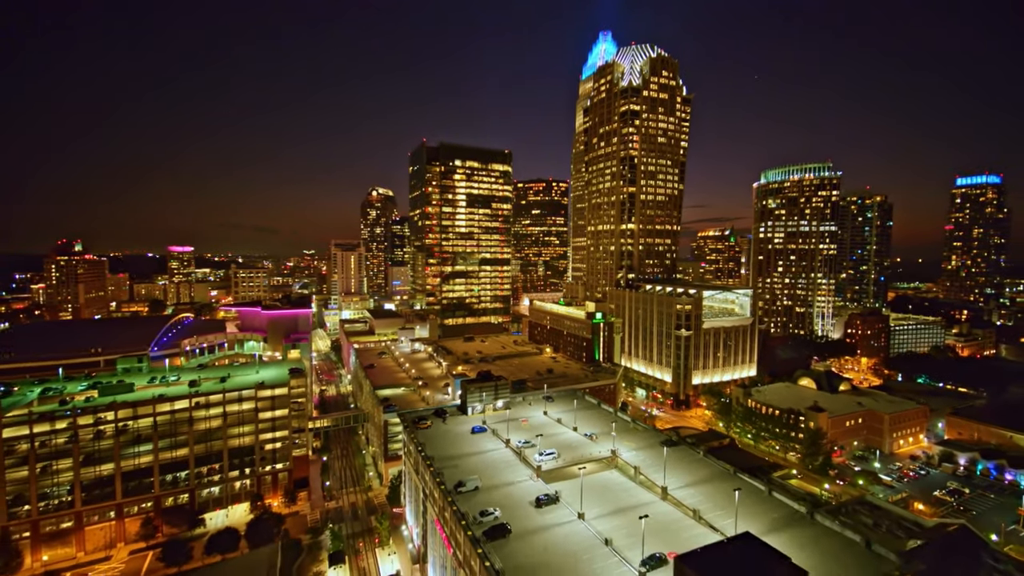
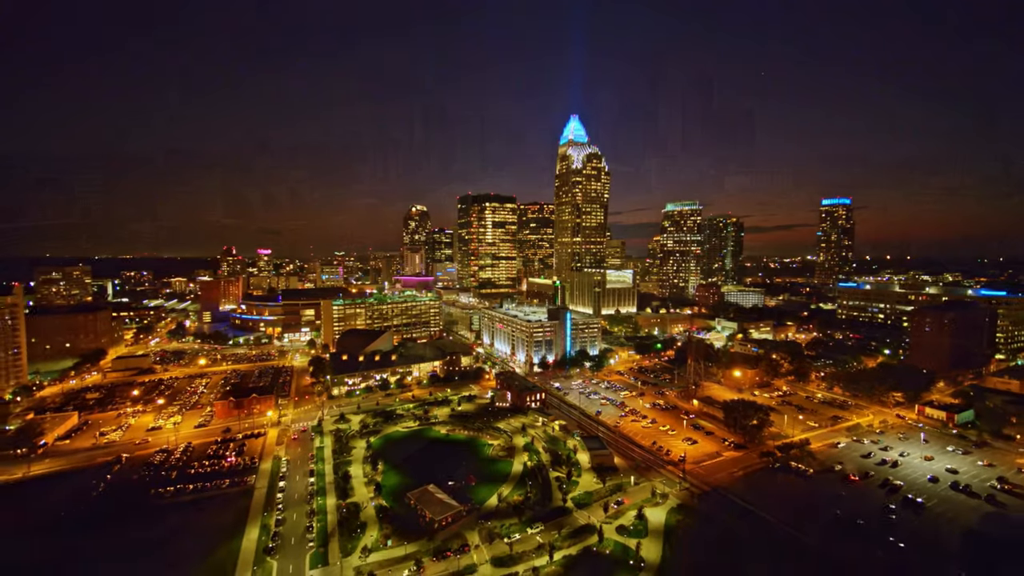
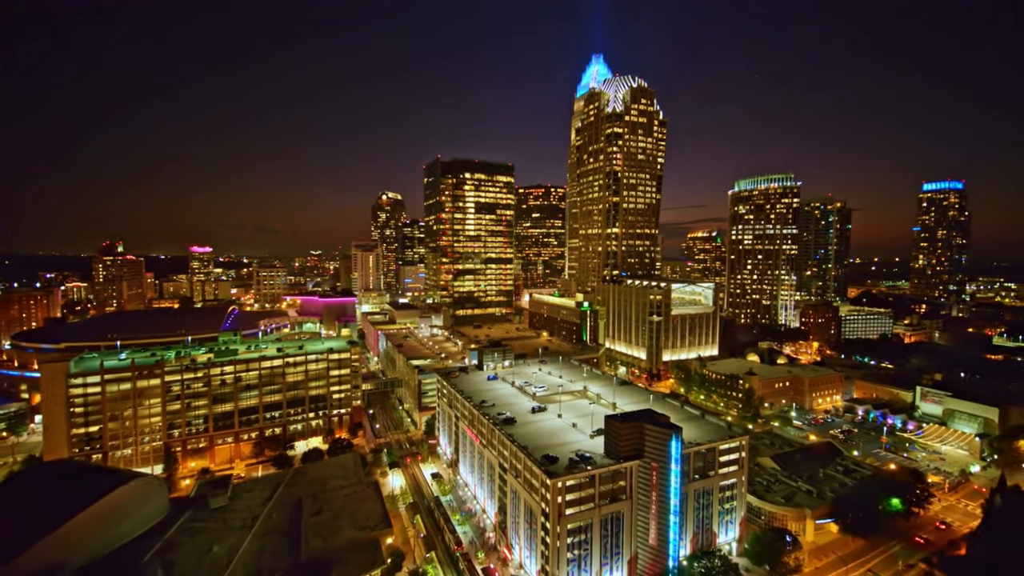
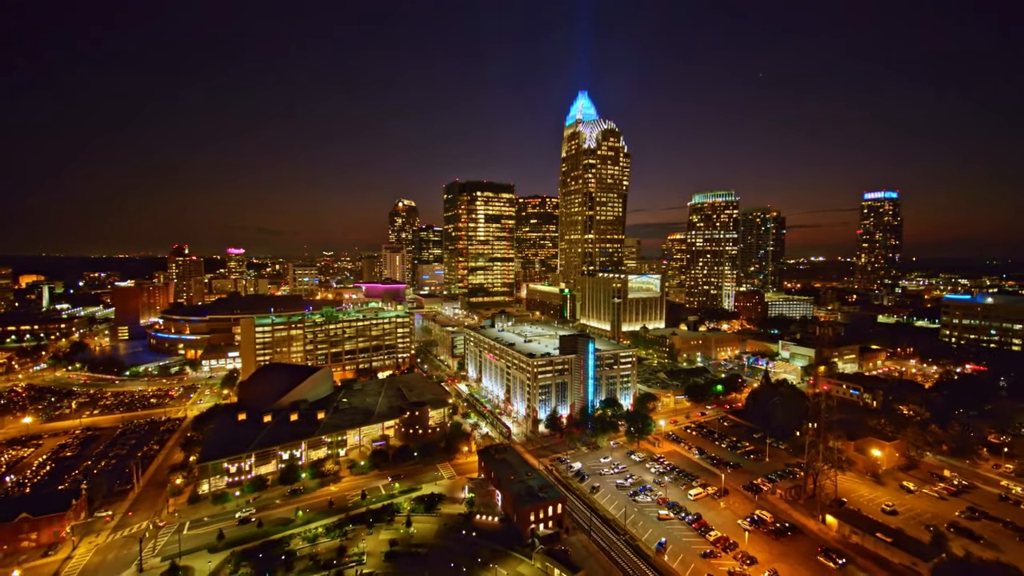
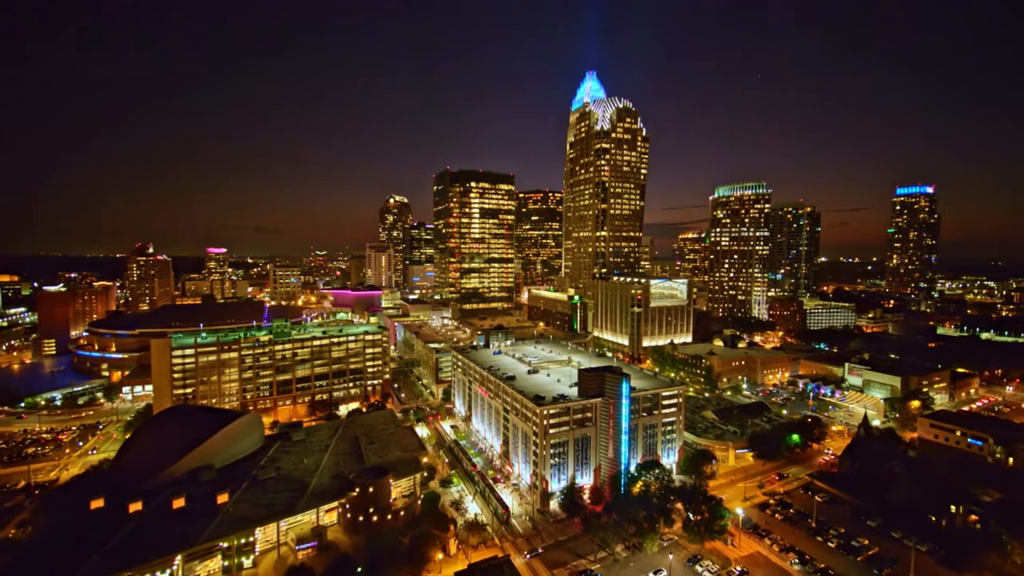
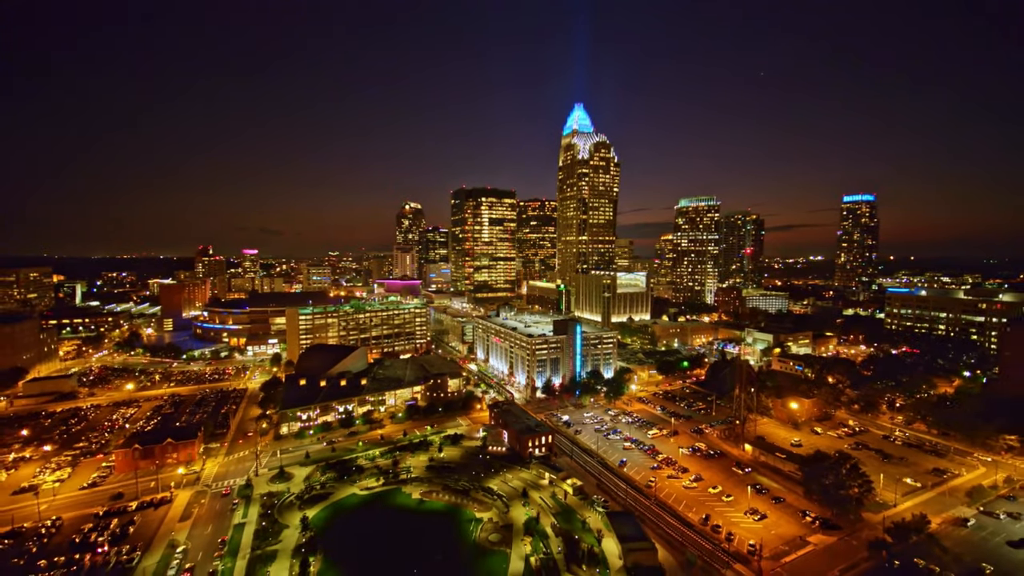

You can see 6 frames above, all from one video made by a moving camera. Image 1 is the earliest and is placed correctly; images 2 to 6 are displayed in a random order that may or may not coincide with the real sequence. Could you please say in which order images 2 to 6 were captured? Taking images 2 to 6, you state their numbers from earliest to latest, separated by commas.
3, 5, 4, 6, 2
